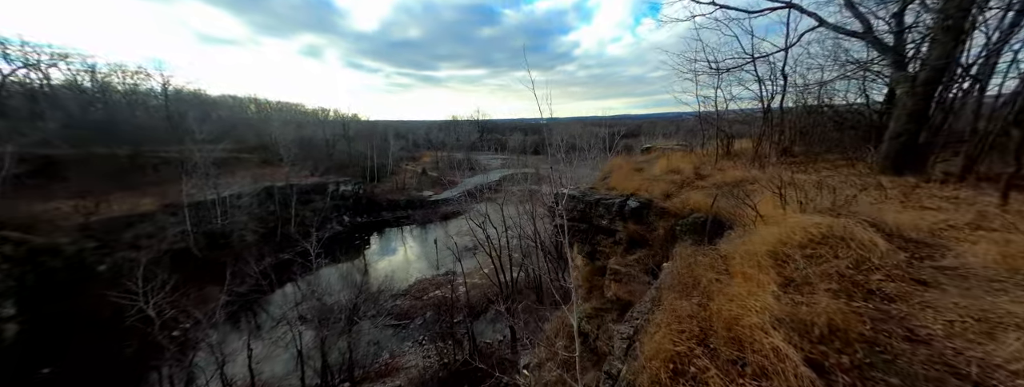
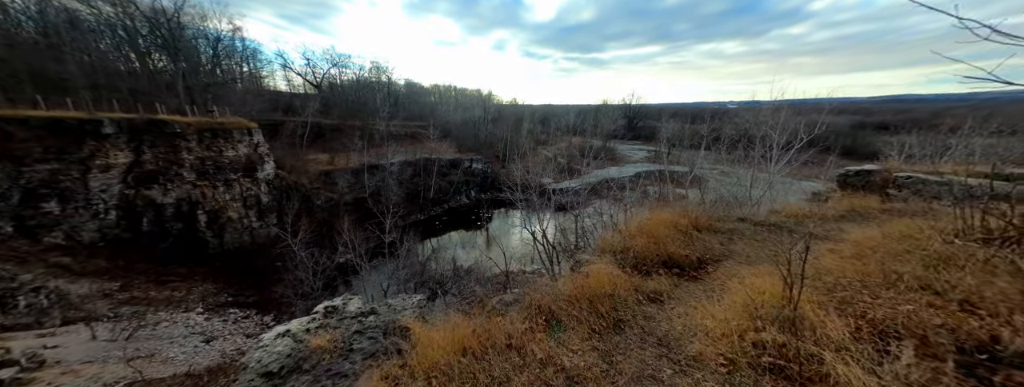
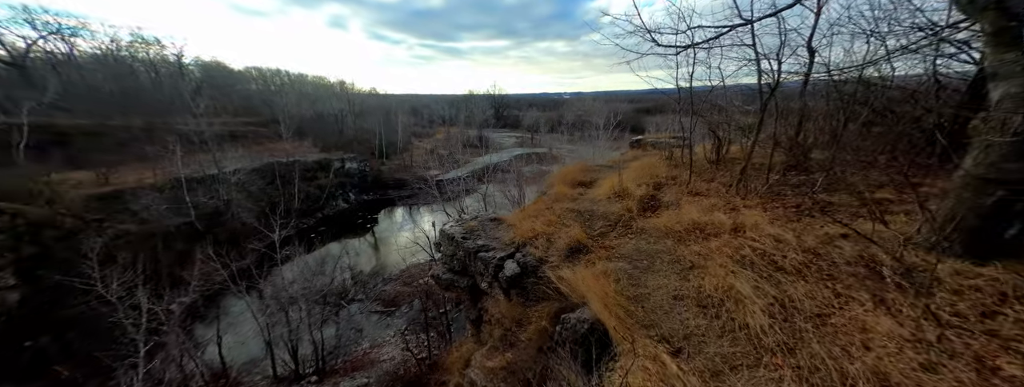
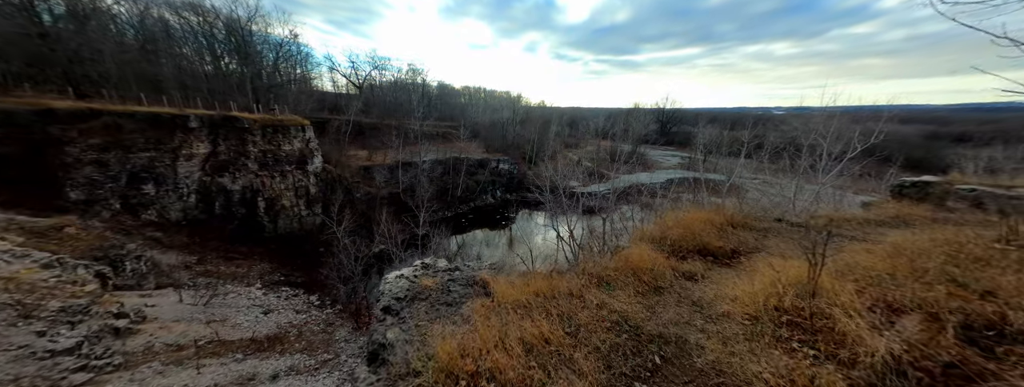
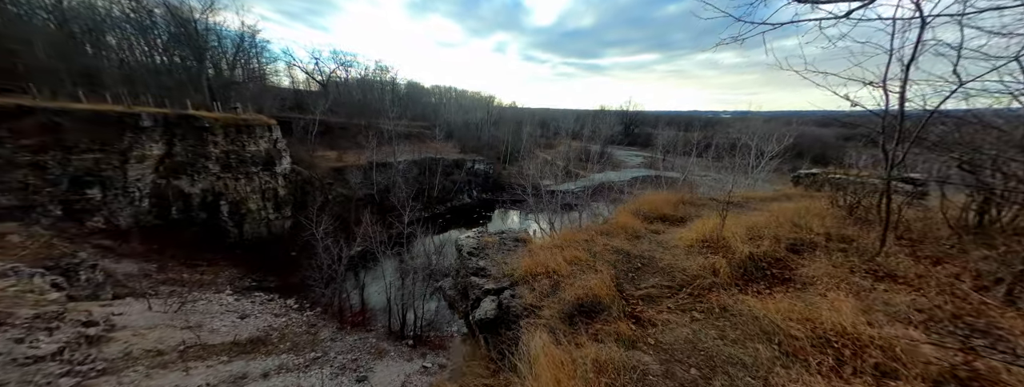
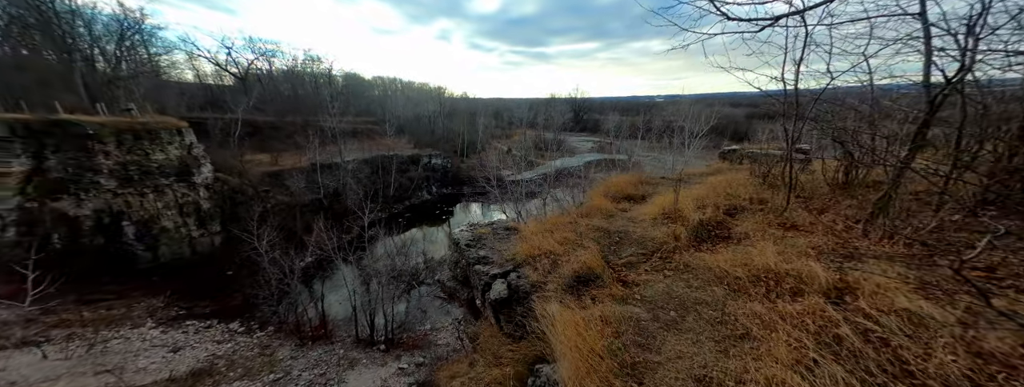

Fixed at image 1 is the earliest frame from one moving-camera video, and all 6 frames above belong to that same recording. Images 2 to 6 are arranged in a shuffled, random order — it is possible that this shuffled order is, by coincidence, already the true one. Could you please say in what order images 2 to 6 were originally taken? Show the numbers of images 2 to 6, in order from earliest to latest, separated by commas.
3, 6, 5, 4, 2
